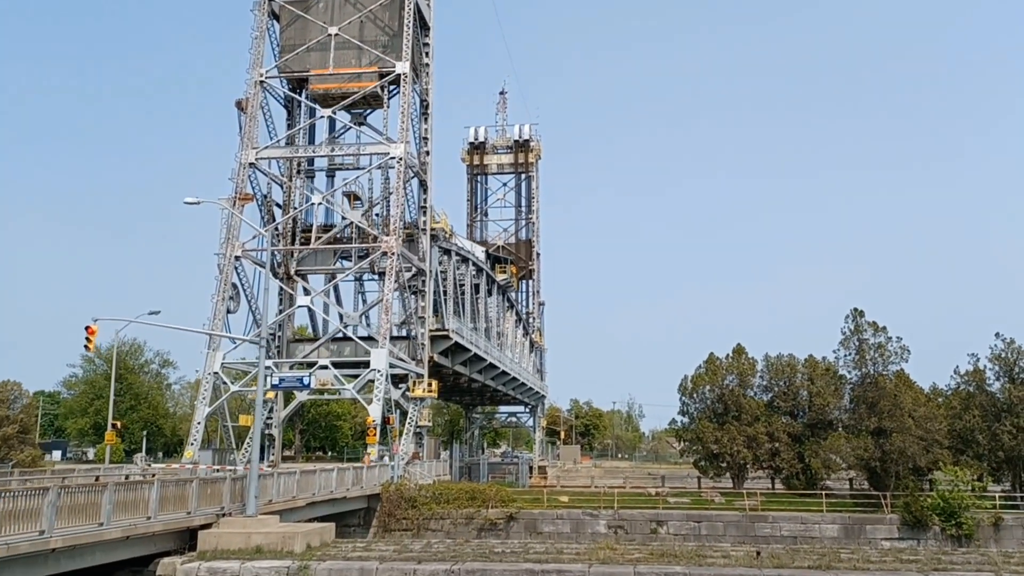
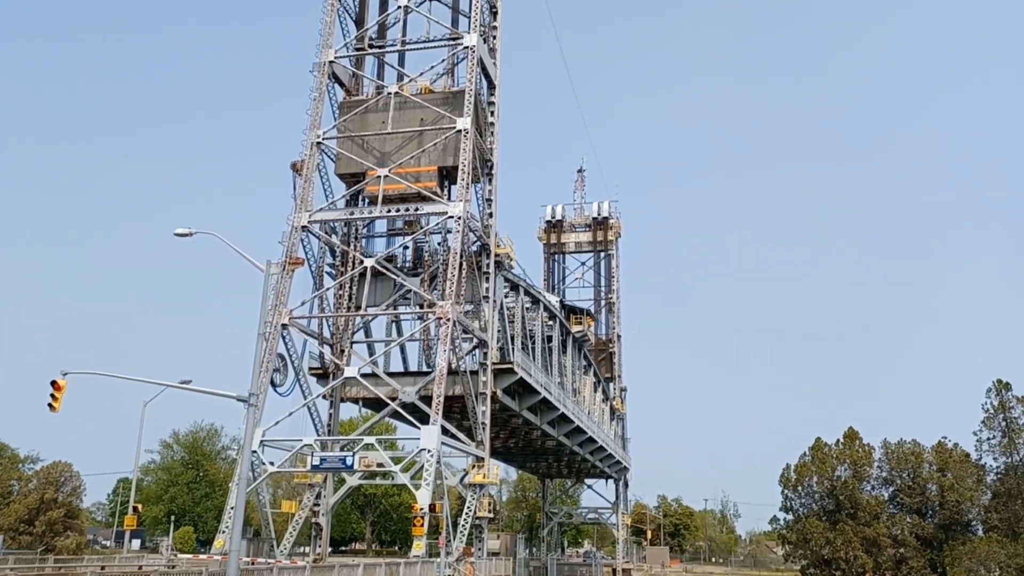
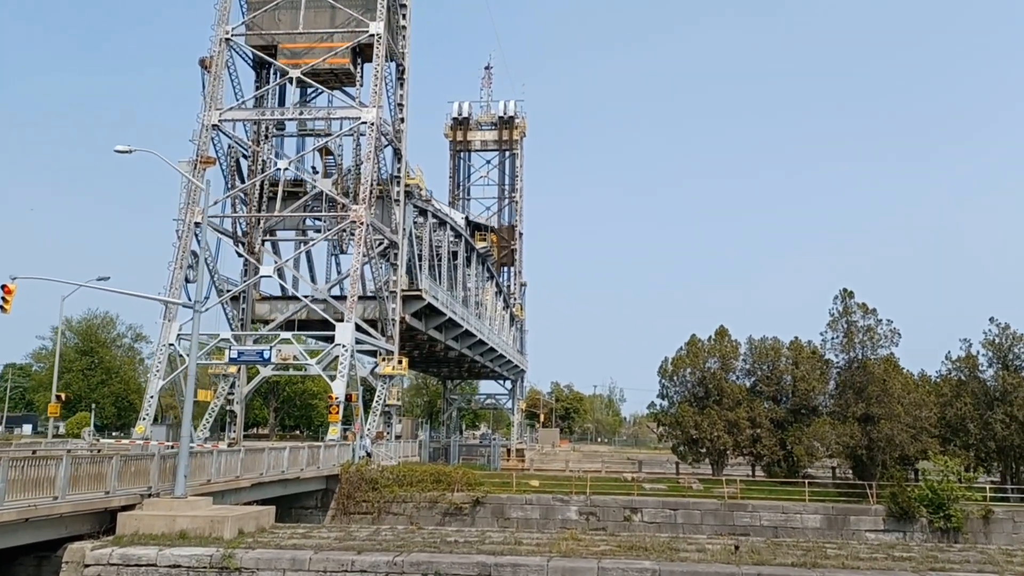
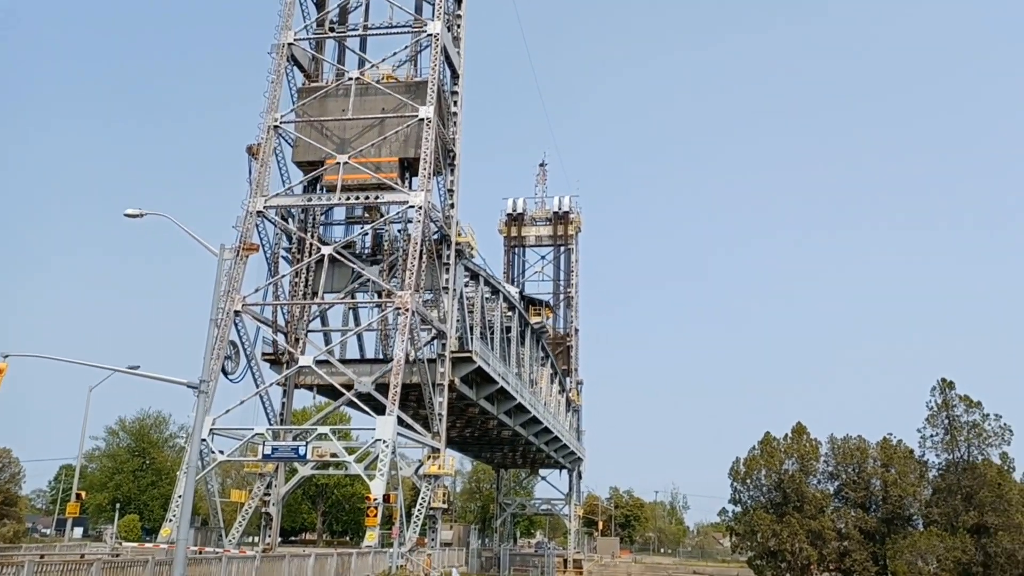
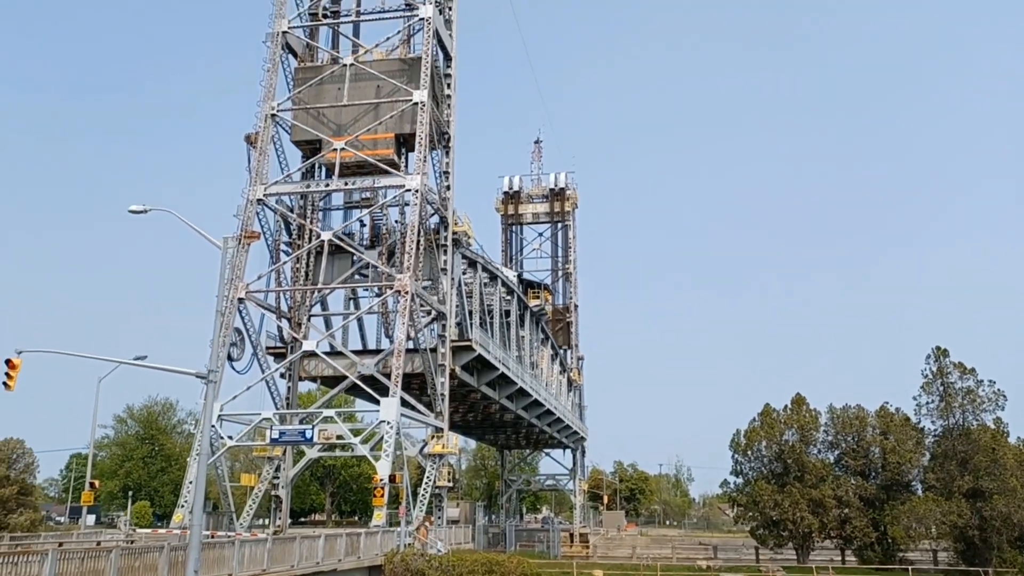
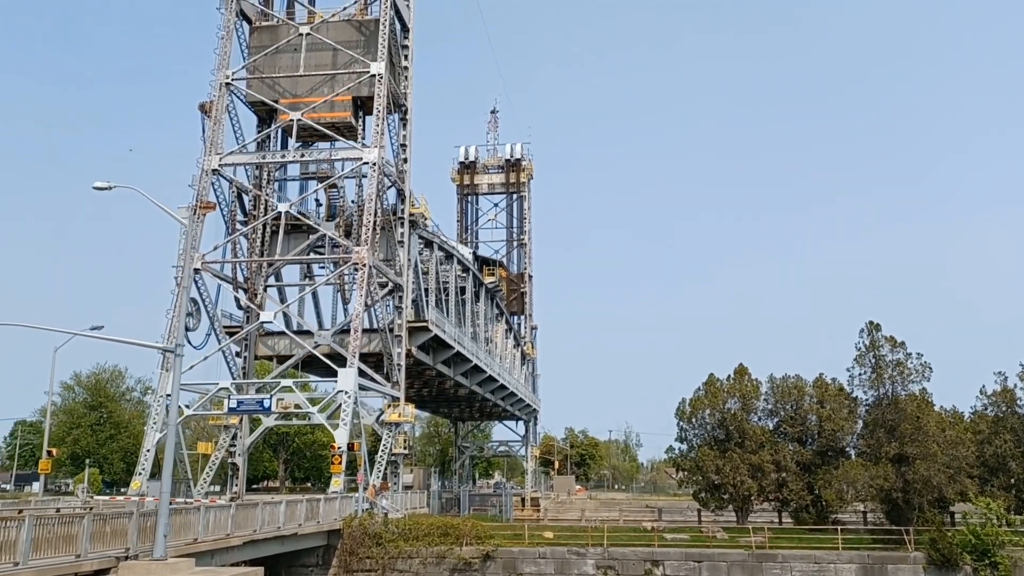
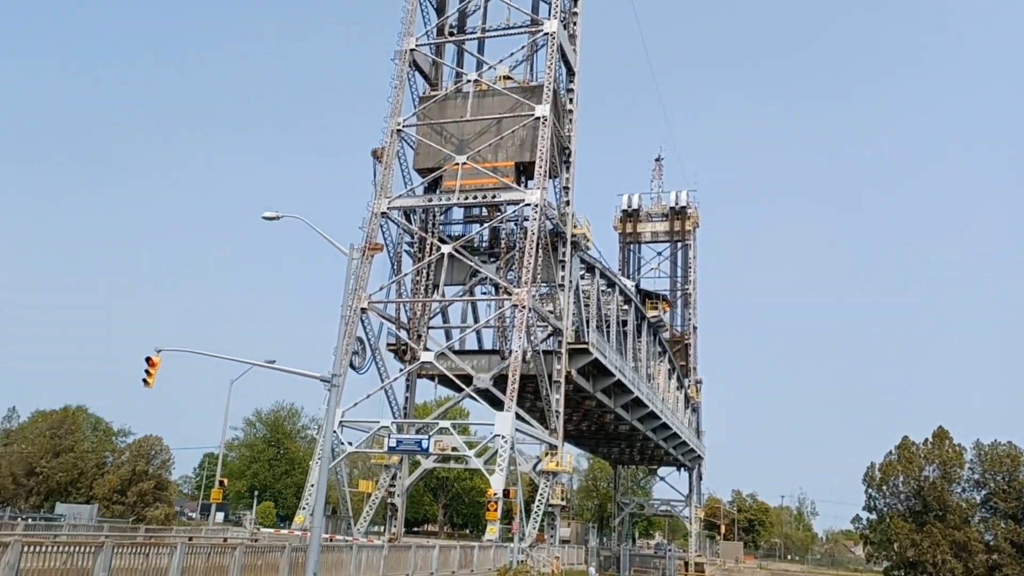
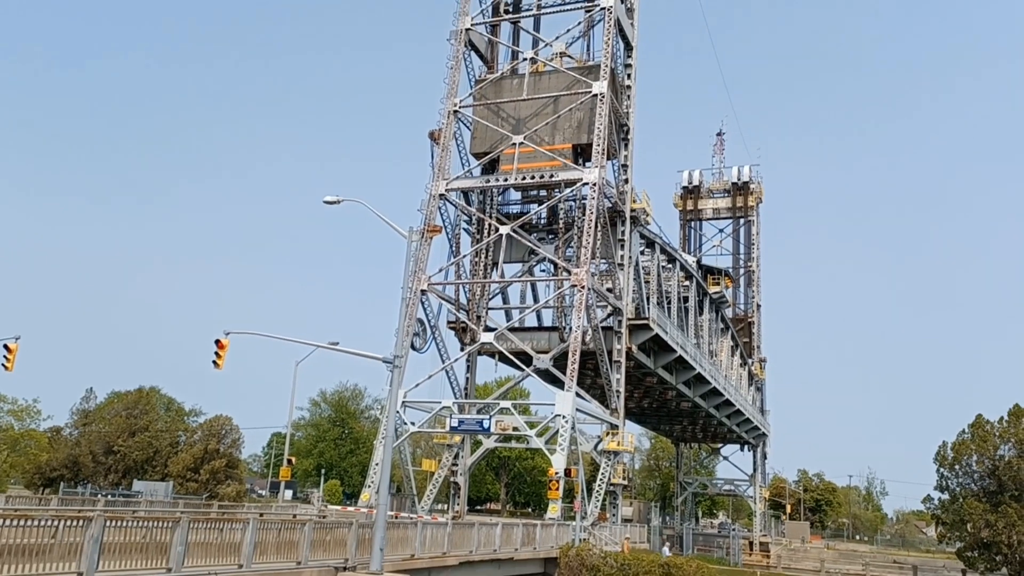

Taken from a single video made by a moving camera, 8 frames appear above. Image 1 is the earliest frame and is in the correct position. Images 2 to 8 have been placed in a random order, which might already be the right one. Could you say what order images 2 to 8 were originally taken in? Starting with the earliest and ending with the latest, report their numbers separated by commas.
3, 6, 5, 2, 4, 7, 8
